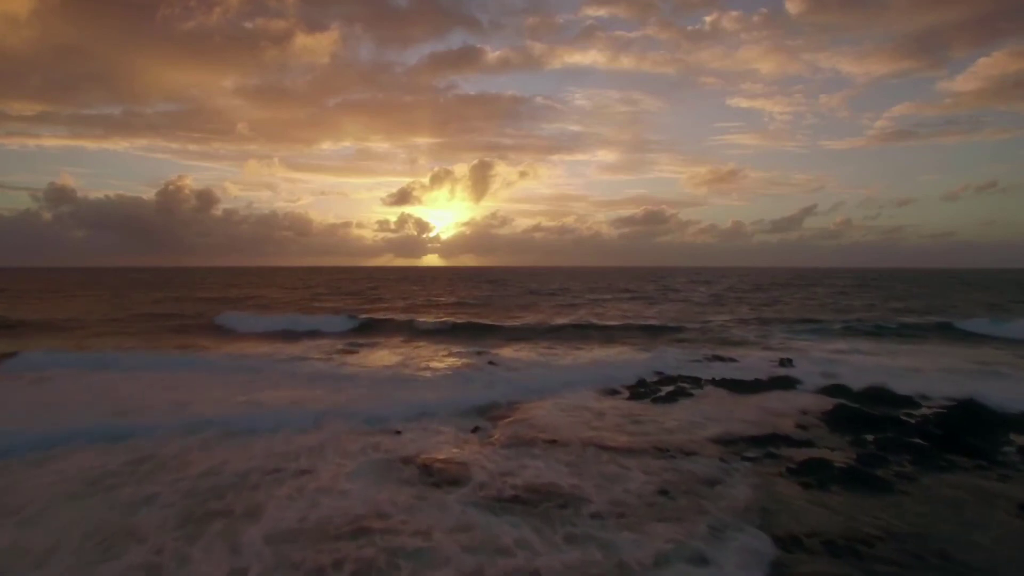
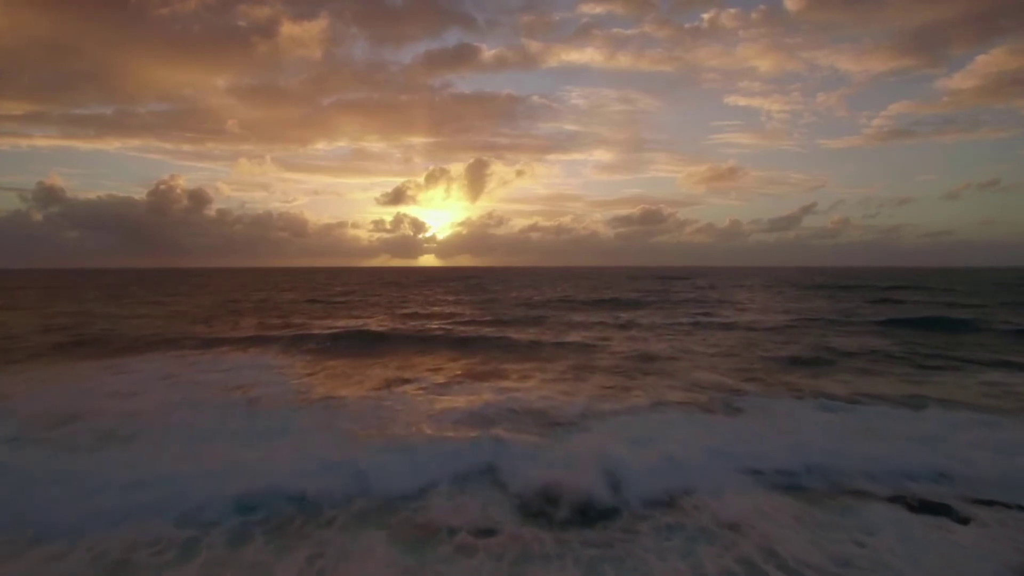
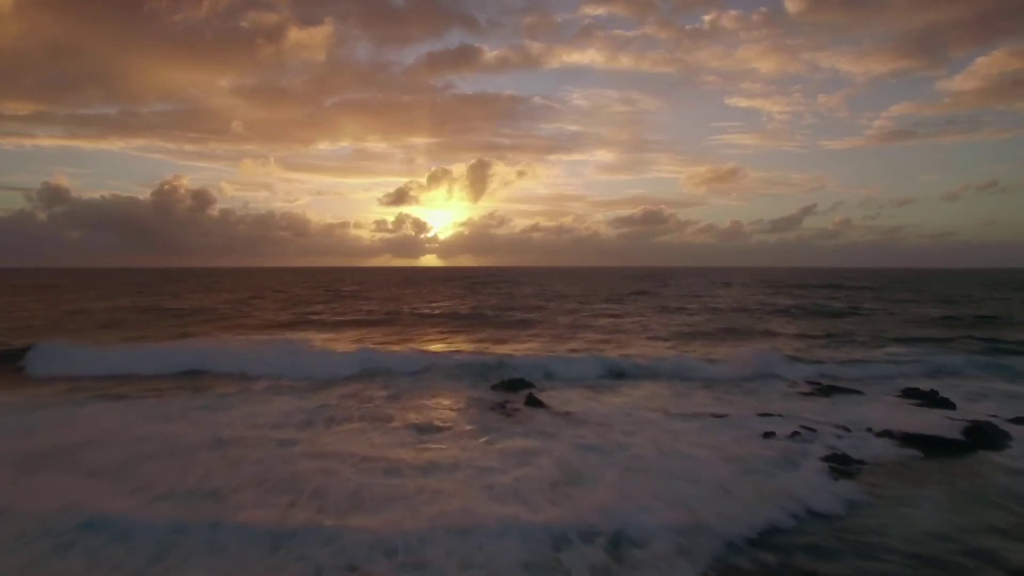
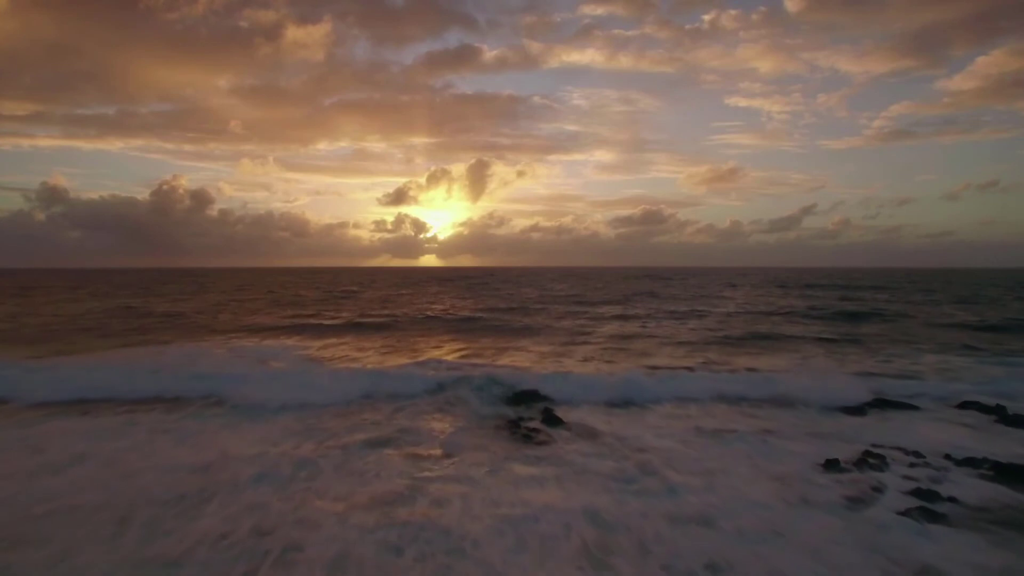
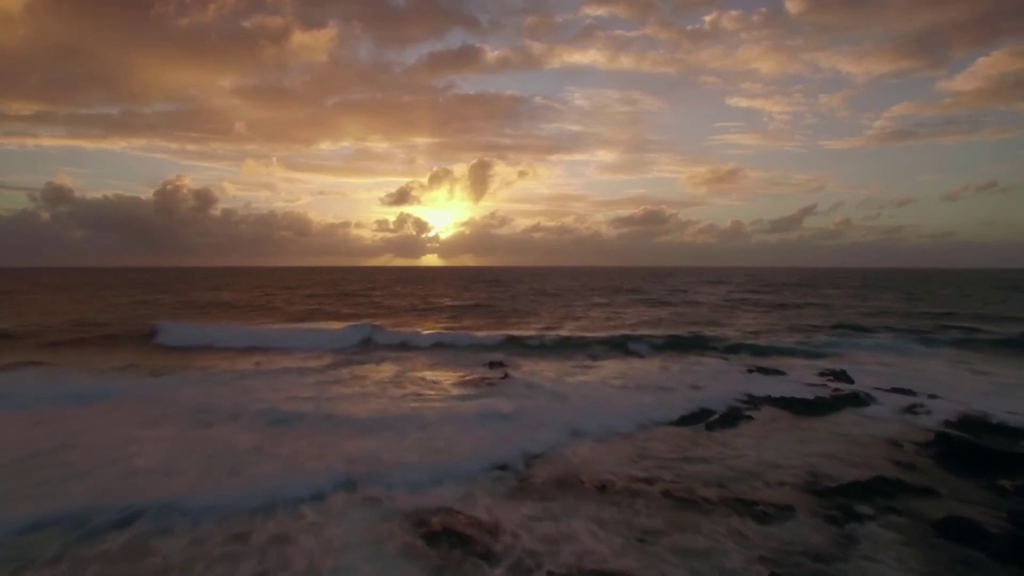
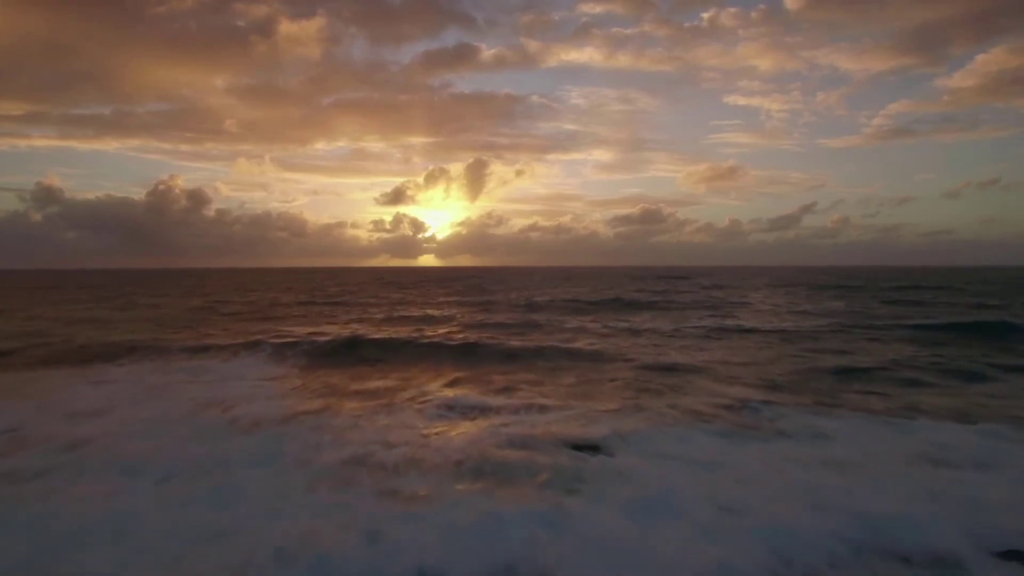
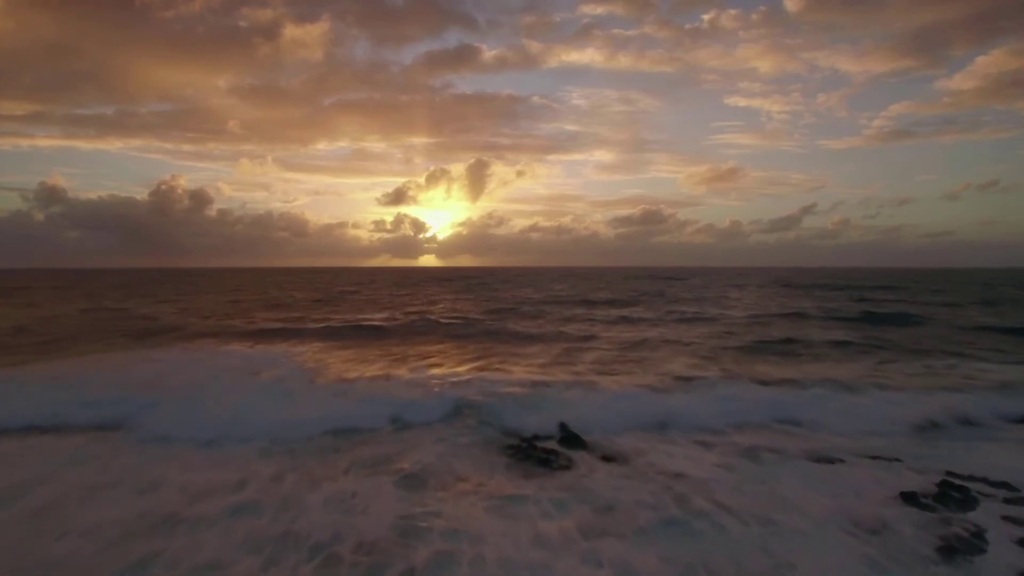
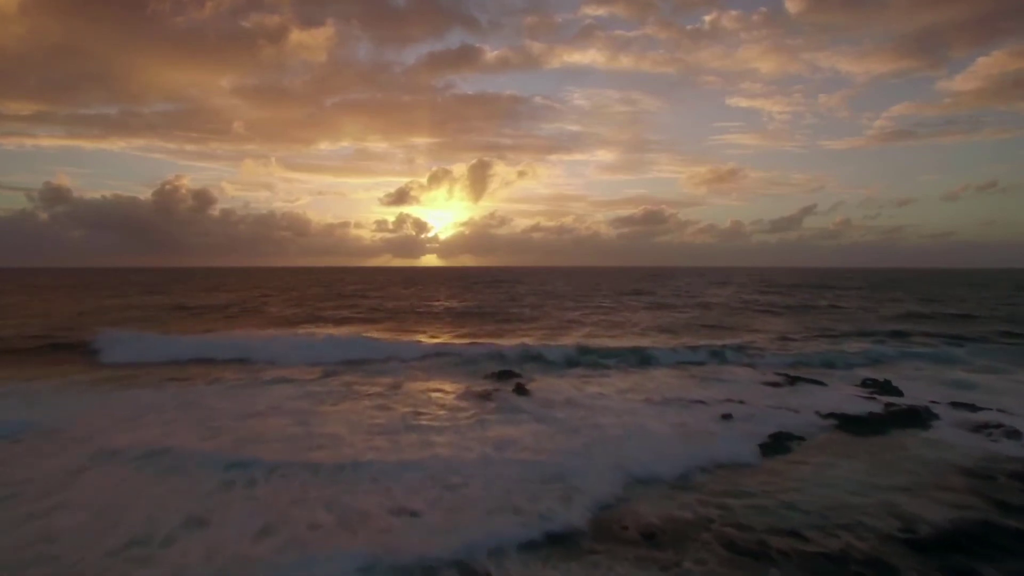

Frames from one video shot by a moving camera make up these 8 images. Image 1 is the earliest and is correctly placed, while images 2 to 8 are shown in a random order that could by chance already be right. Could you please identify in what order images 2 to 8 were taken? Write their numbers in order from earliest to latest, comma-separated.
5, 8, 3, 4, 7, 2, 6
